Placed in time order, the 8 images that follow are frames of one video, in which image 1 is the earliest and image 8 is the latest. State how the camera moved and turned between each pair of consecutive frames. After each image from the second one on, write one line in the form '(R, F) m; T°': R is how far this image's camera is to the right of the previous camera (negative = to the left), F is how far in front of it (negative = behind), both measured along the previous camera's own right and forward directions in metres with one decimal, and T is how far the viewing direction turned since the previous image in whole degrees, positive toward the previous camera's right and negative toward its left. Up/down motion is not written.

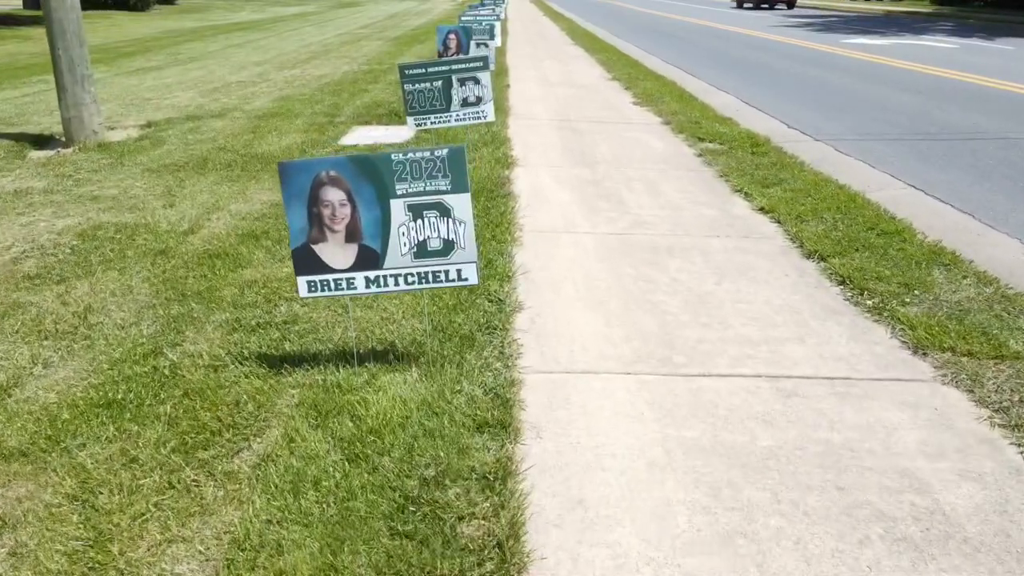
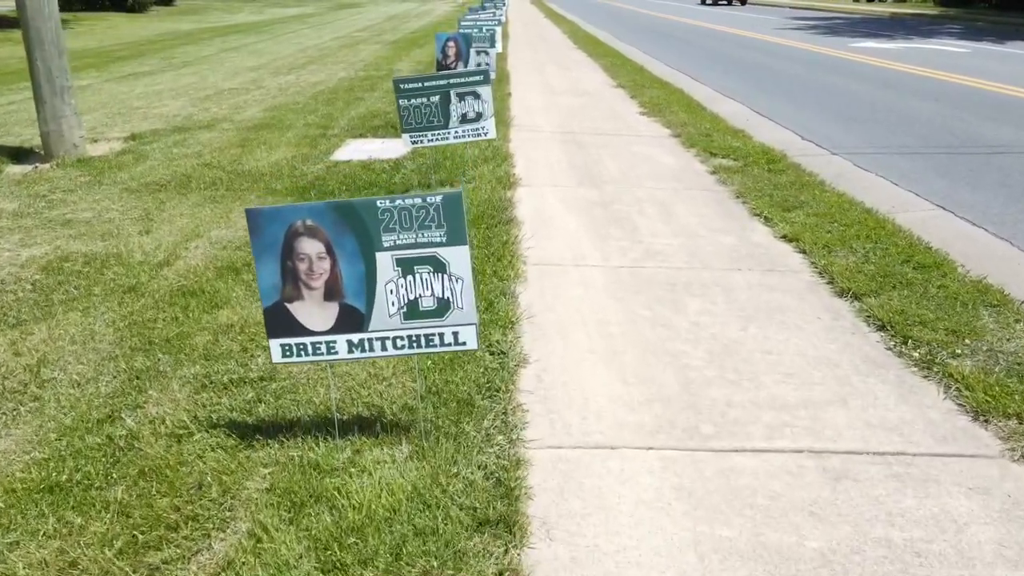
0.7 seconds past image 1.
(0.0, +0.4) m; 0°
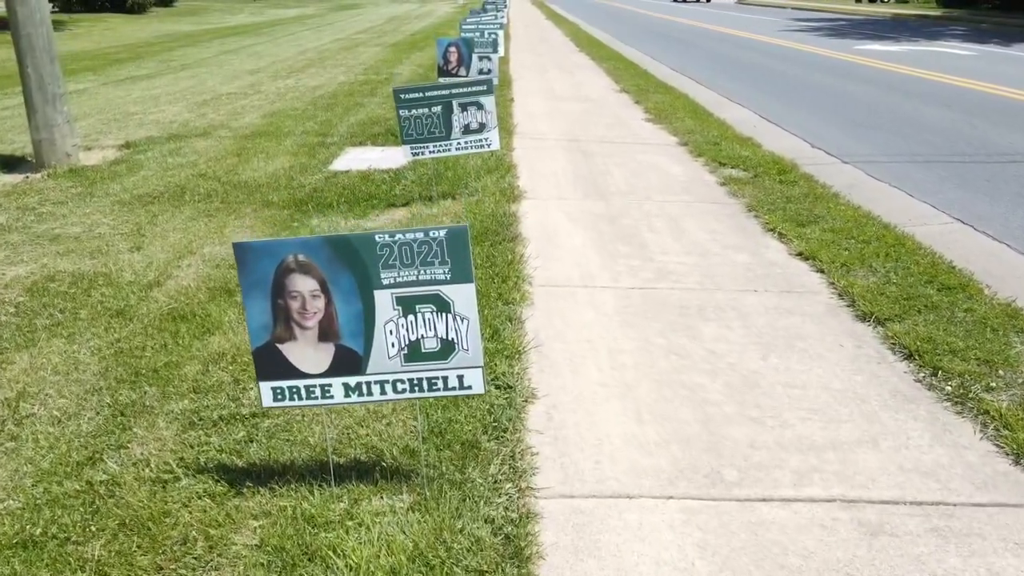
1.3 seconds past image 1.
(0.0, +0.2) m; 0°
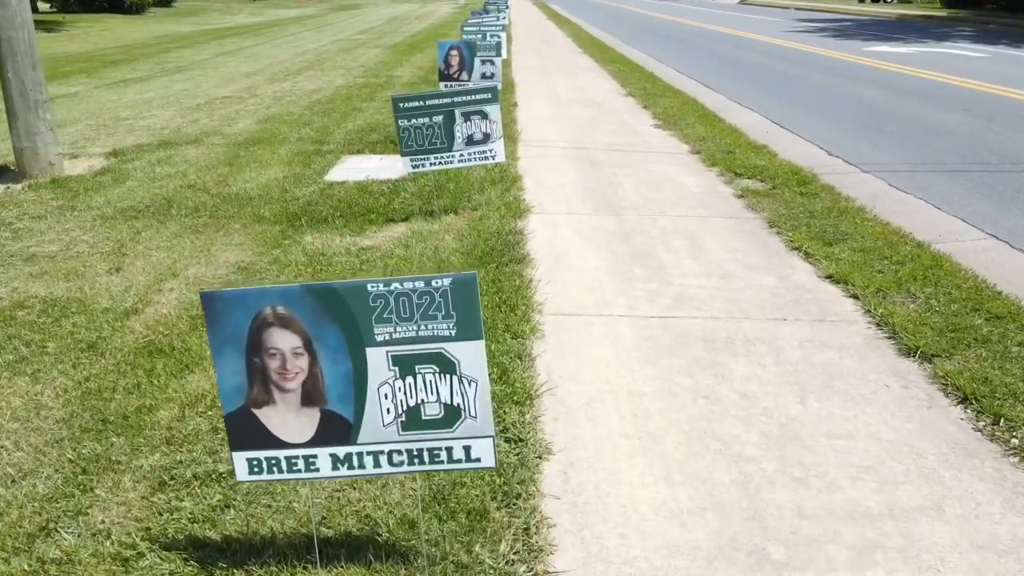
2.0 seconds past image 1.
(0.0, +0.4) m; 0°
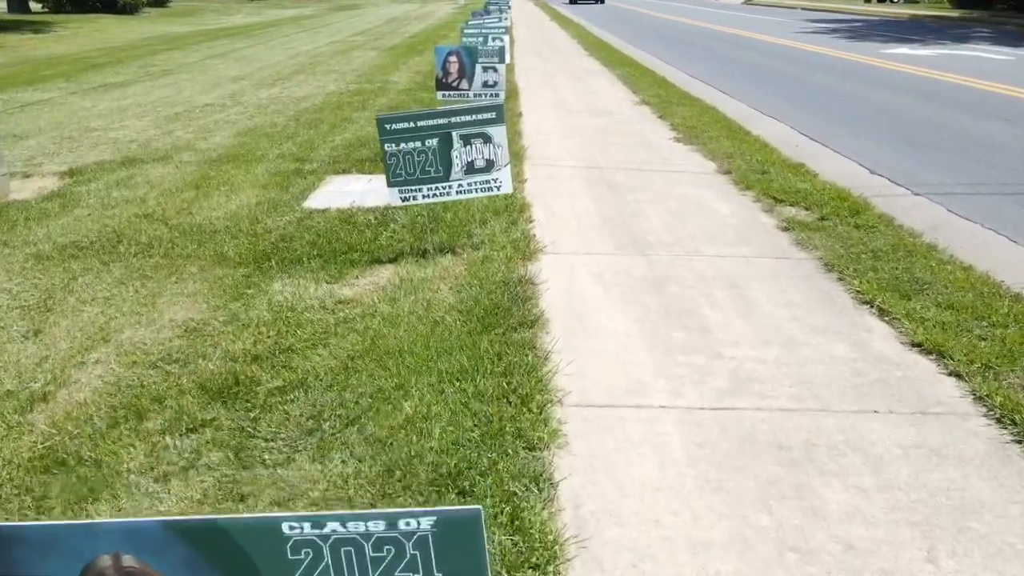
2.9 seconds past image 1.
(0.0, +1.0) m; 0°
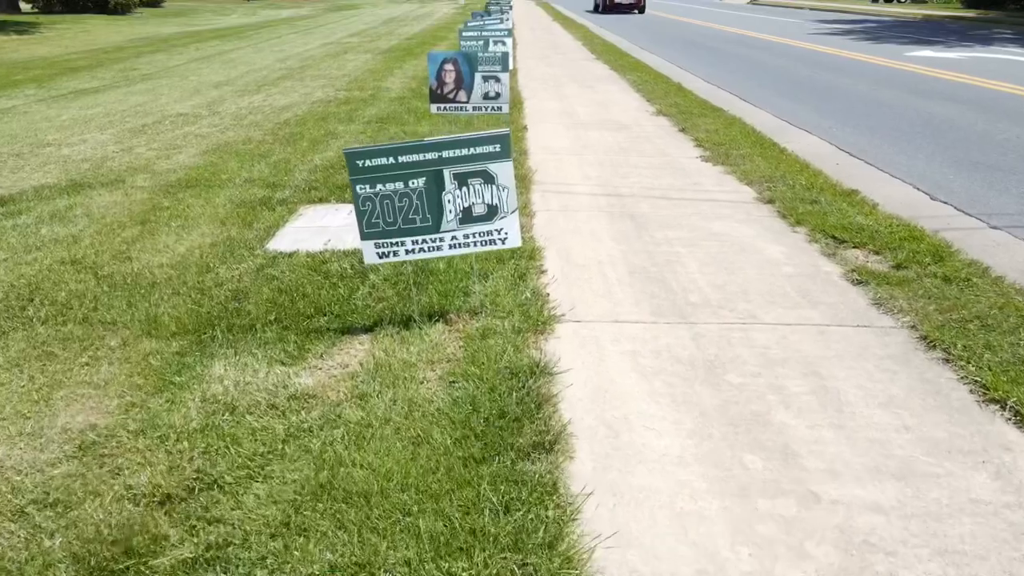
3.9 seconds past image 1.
(0.0, +1.1) m; 0°
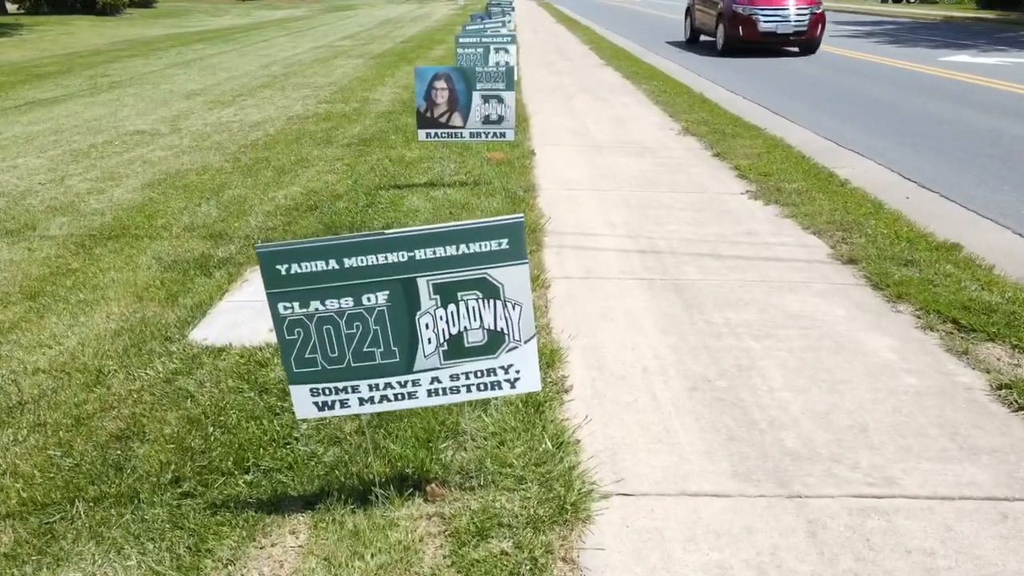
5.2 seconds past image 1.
(0.0, +1.4) m; 0°
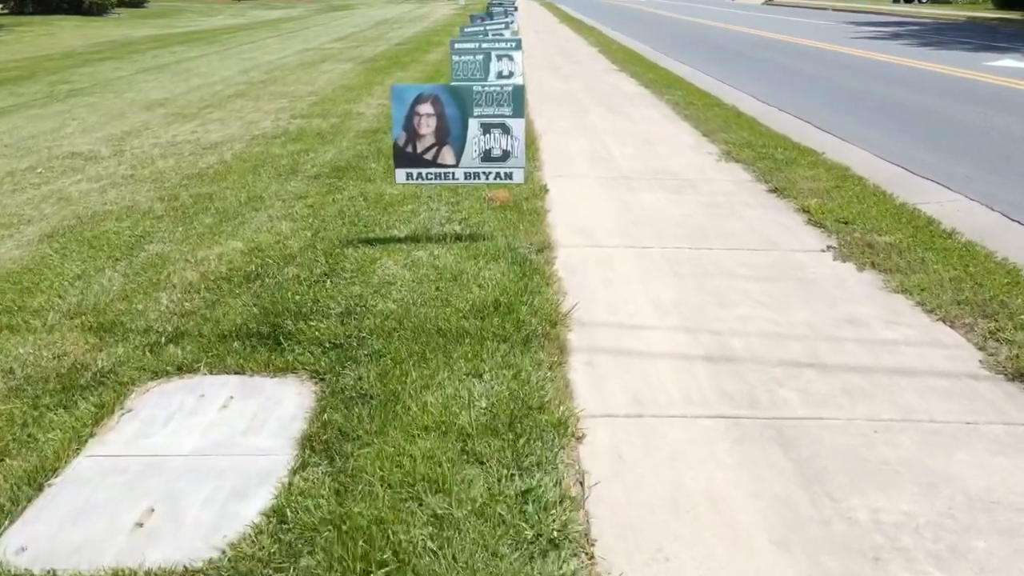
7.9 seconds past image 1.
(0.0, +1.6) m; 0°
